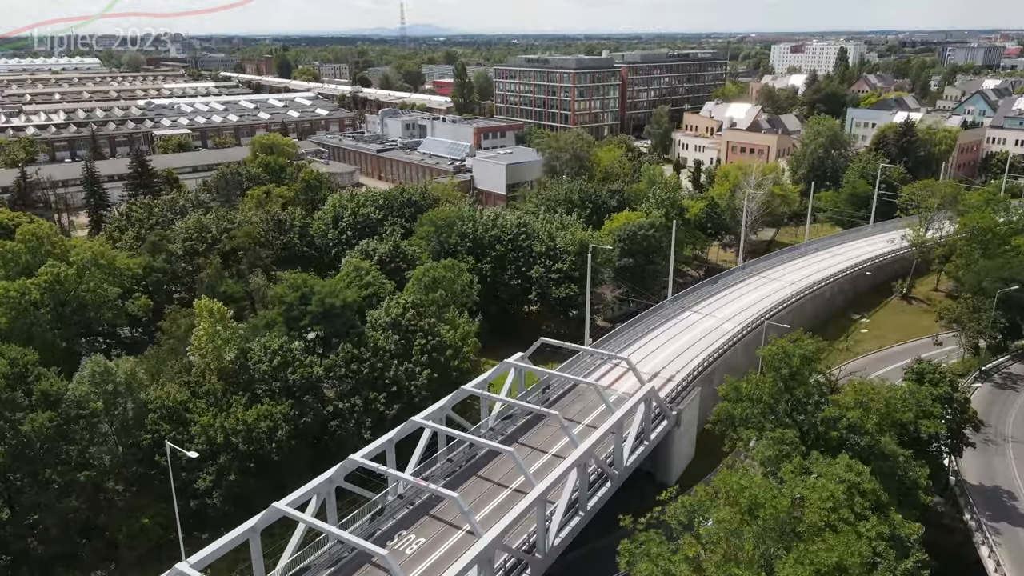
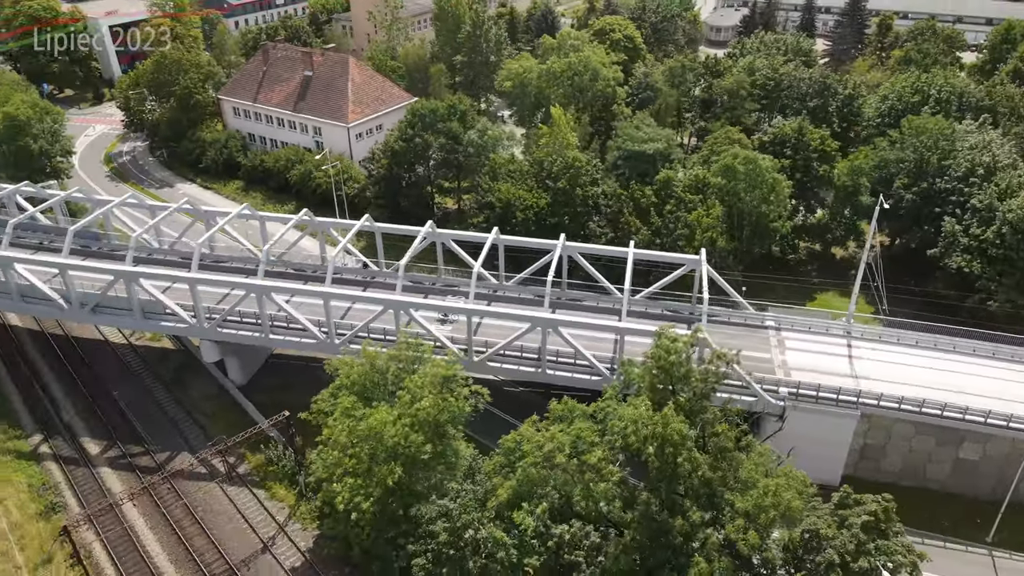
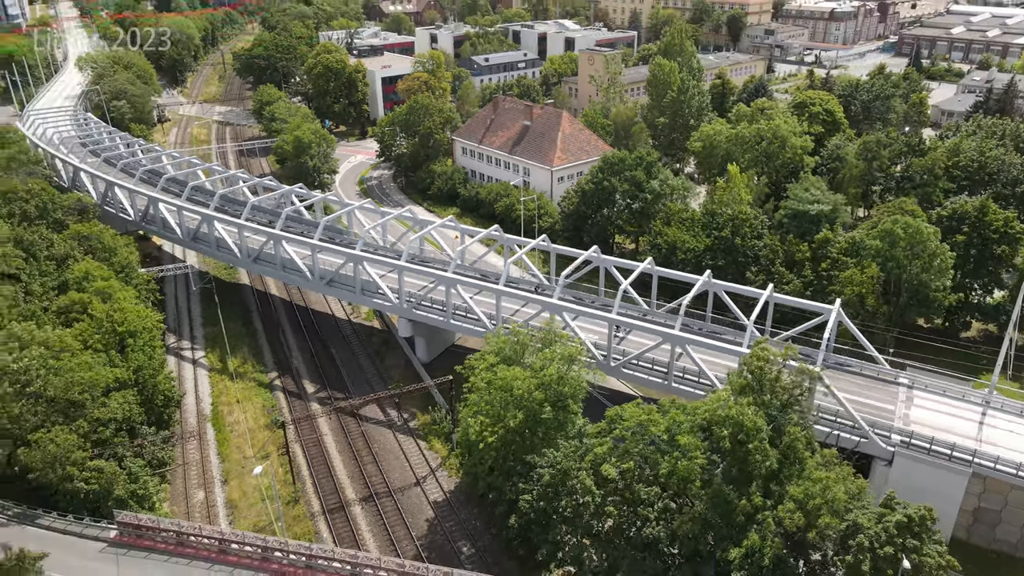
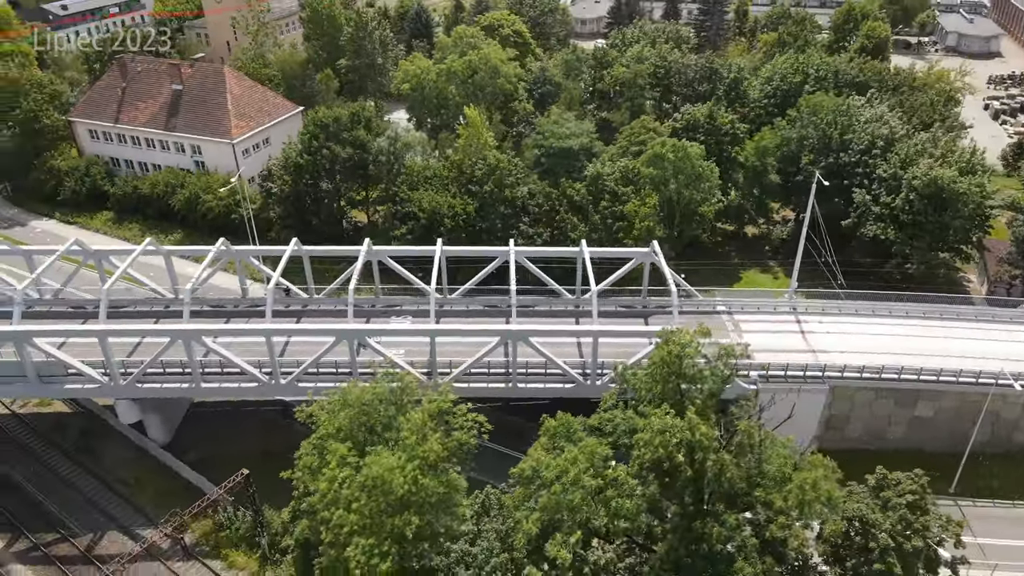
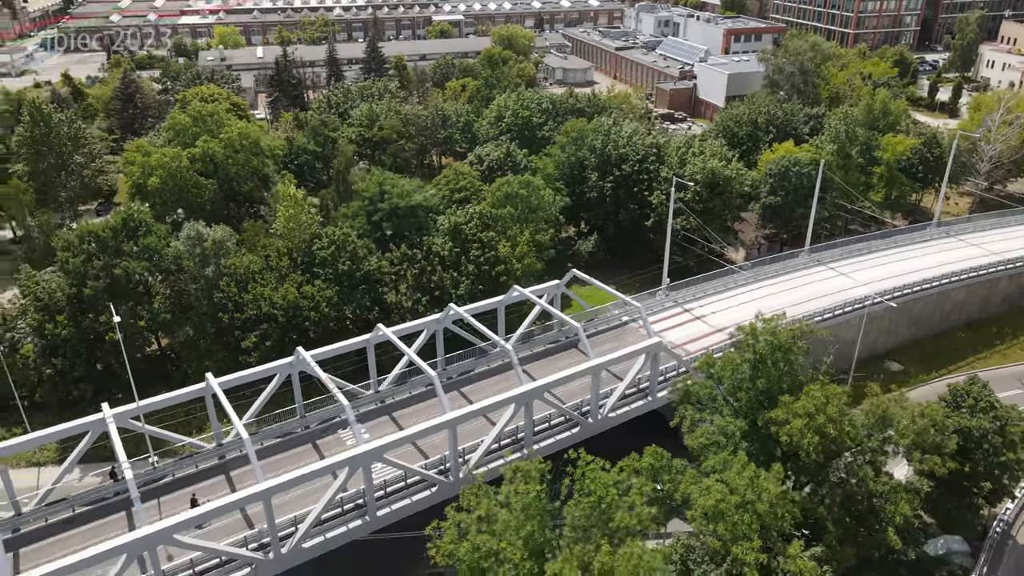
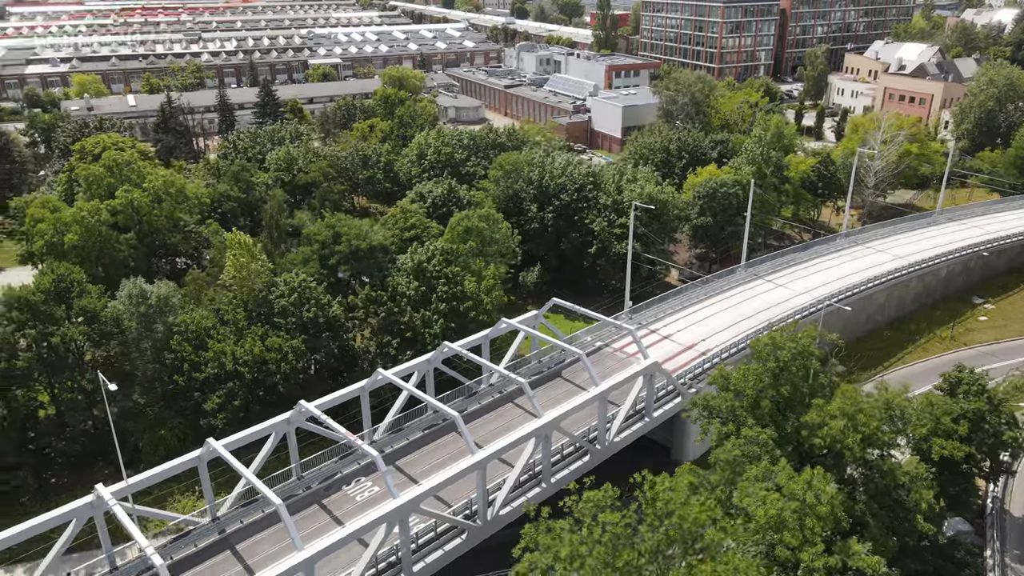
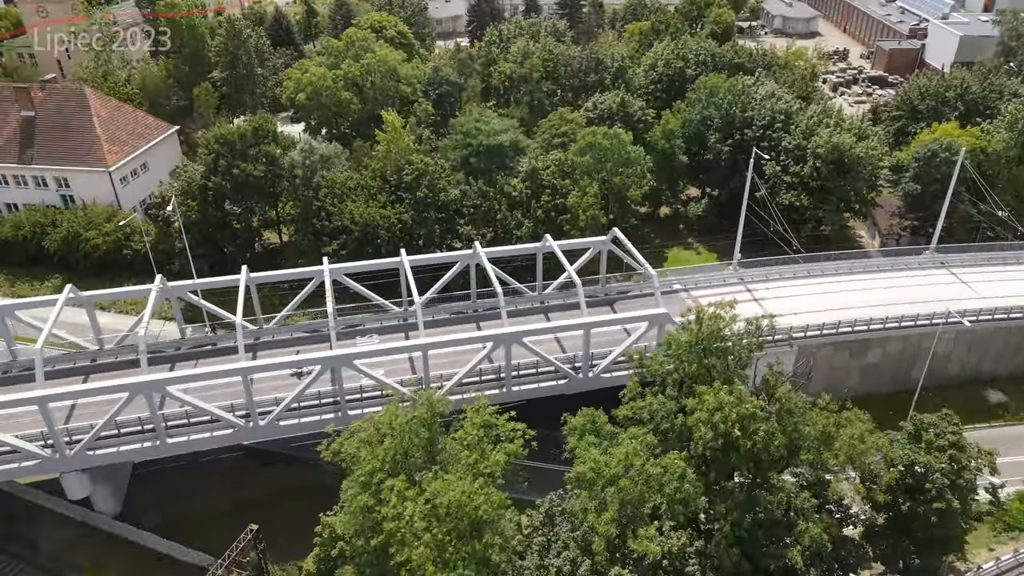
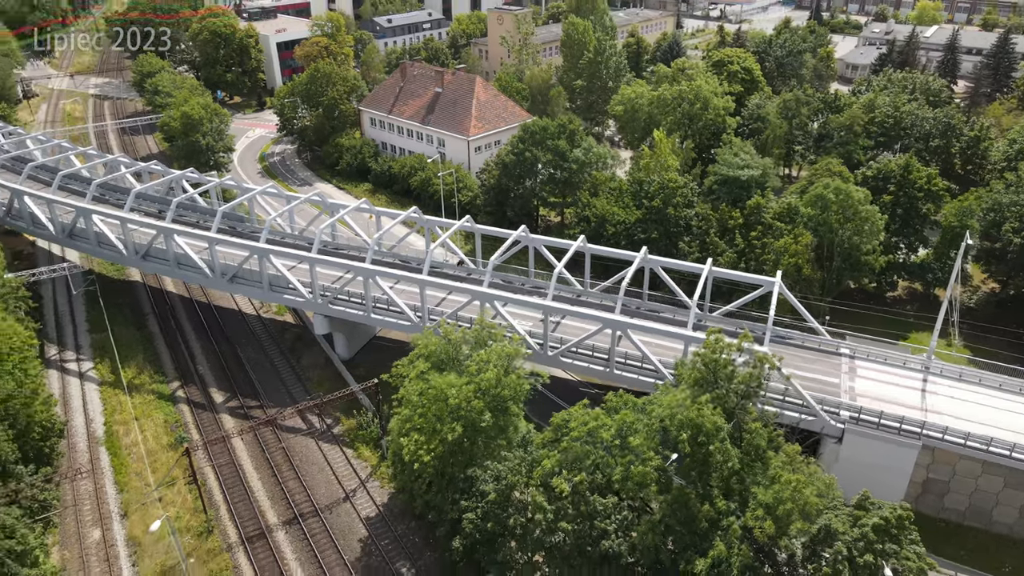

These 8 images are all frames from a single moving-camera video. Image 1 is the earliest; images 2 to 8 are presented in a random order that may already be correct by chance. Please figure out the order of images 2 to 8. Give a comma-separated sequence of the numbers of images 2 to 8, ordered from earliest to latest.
6, 5, 7, 4, 2, 8, 3
